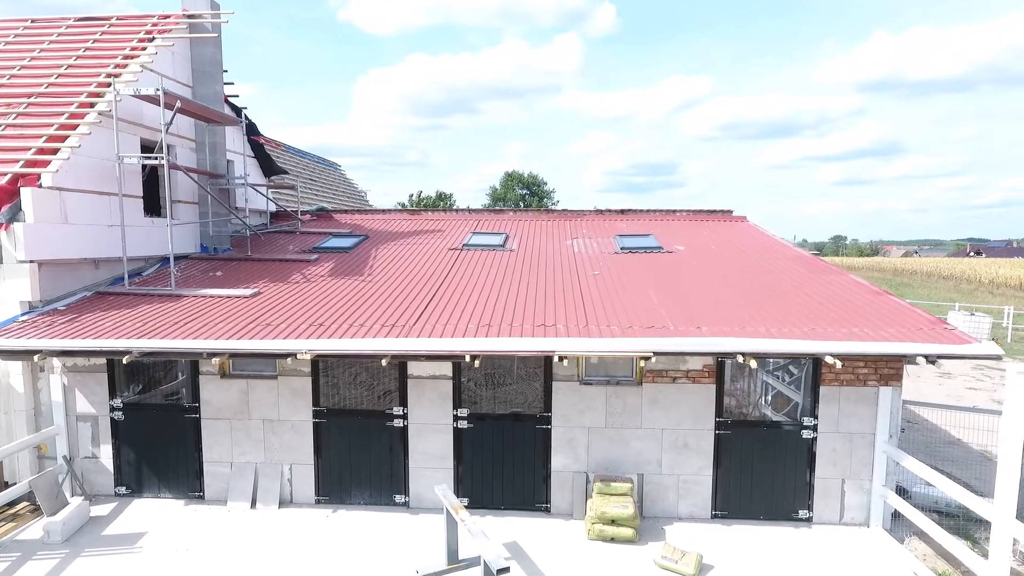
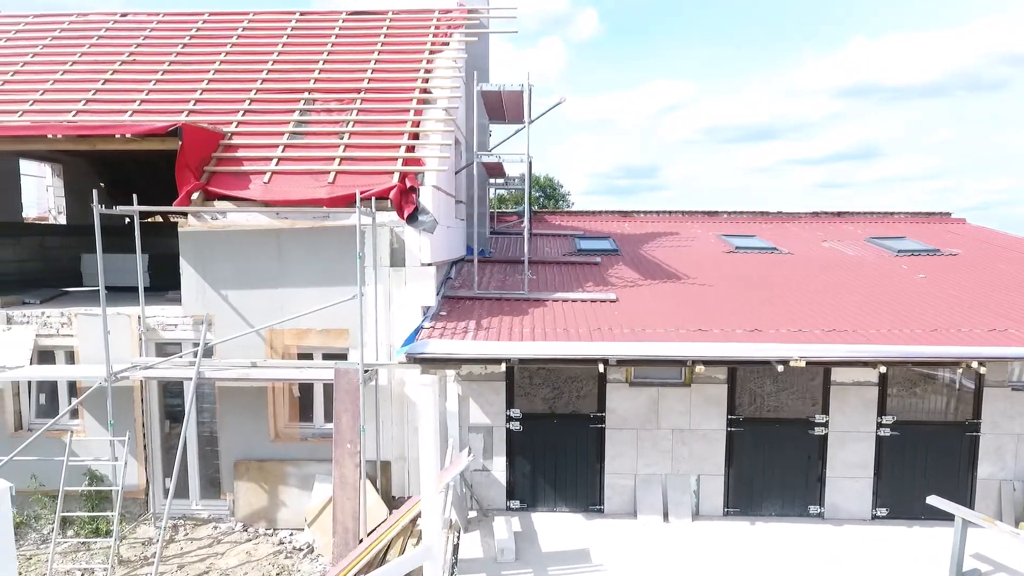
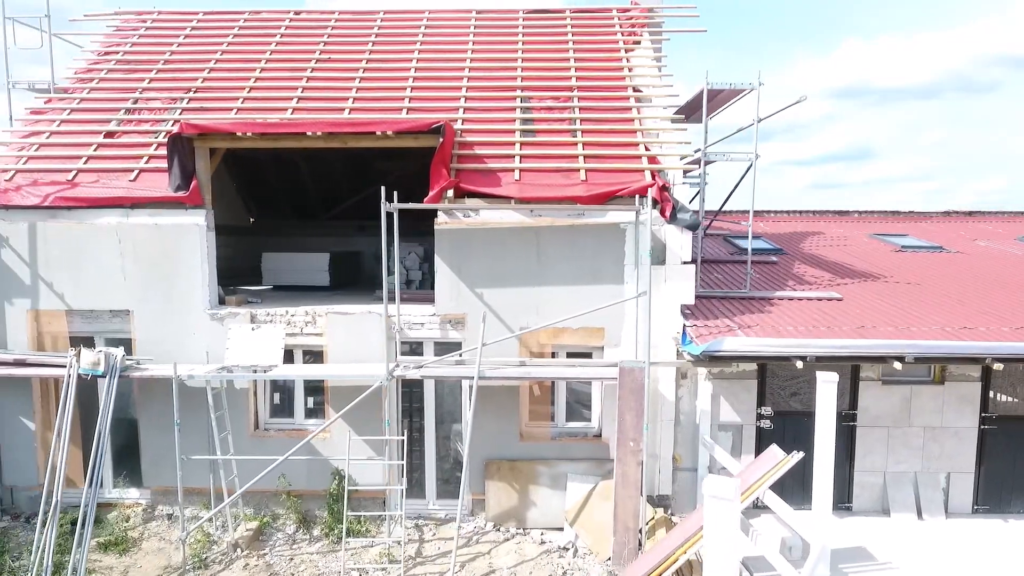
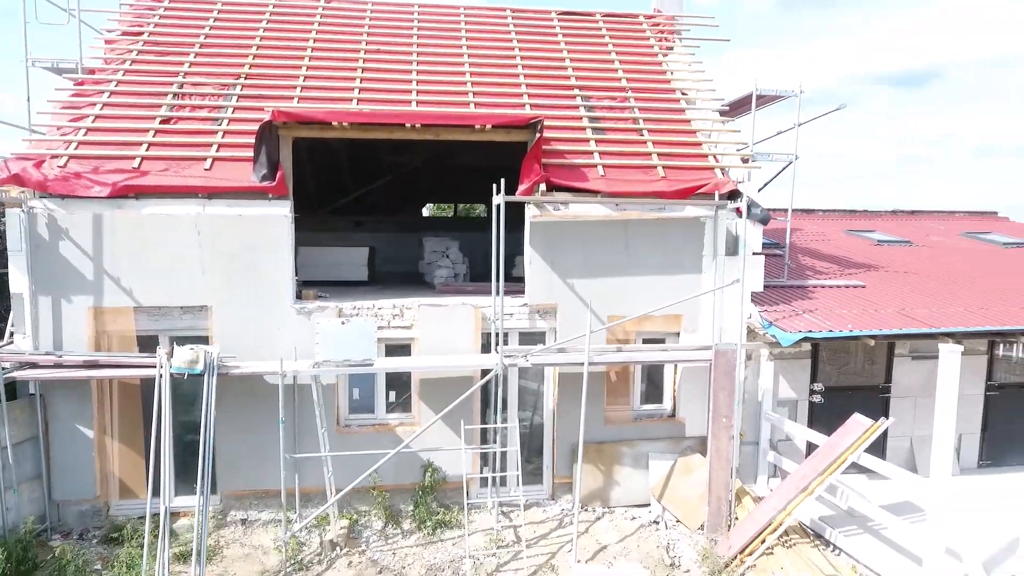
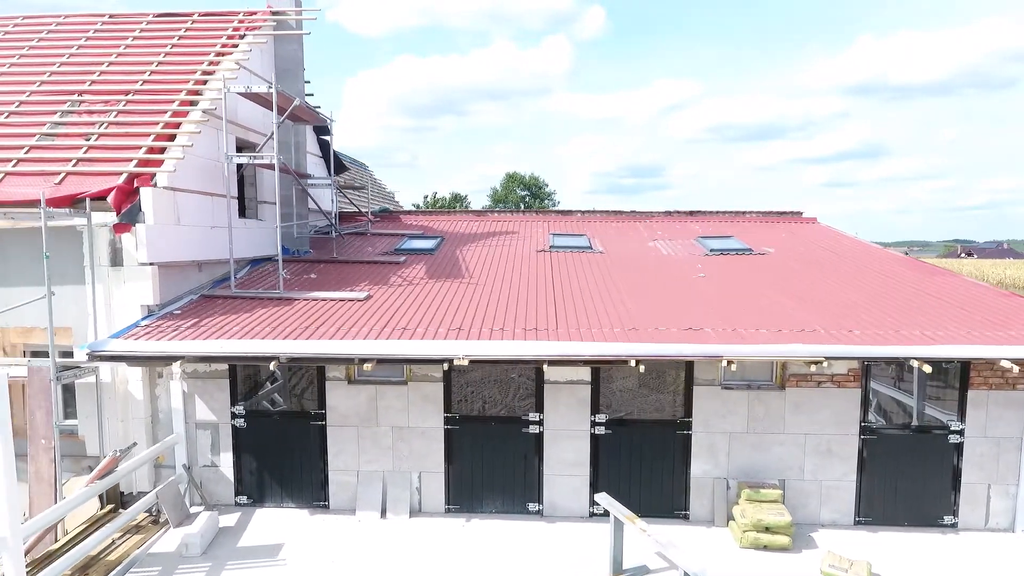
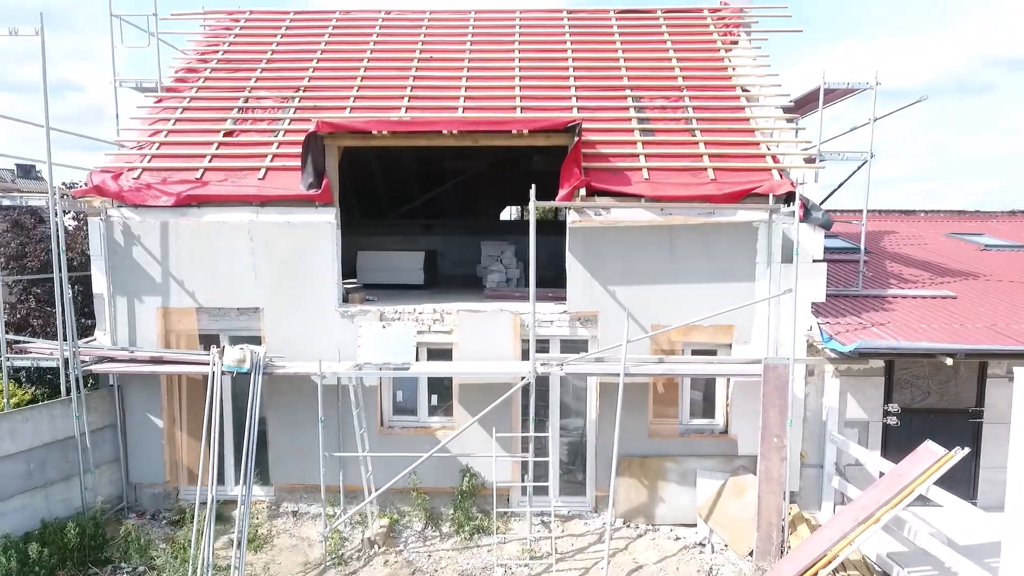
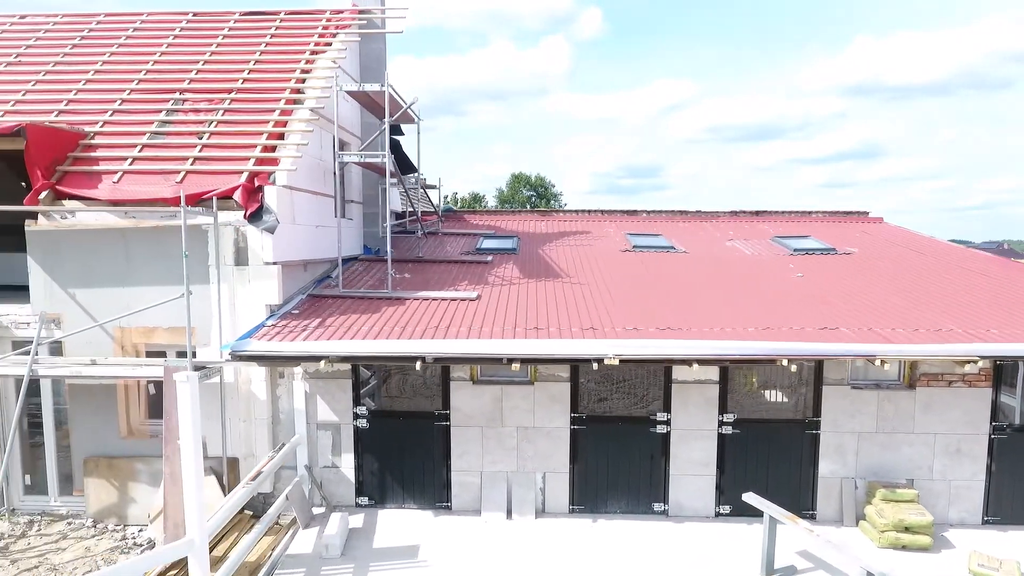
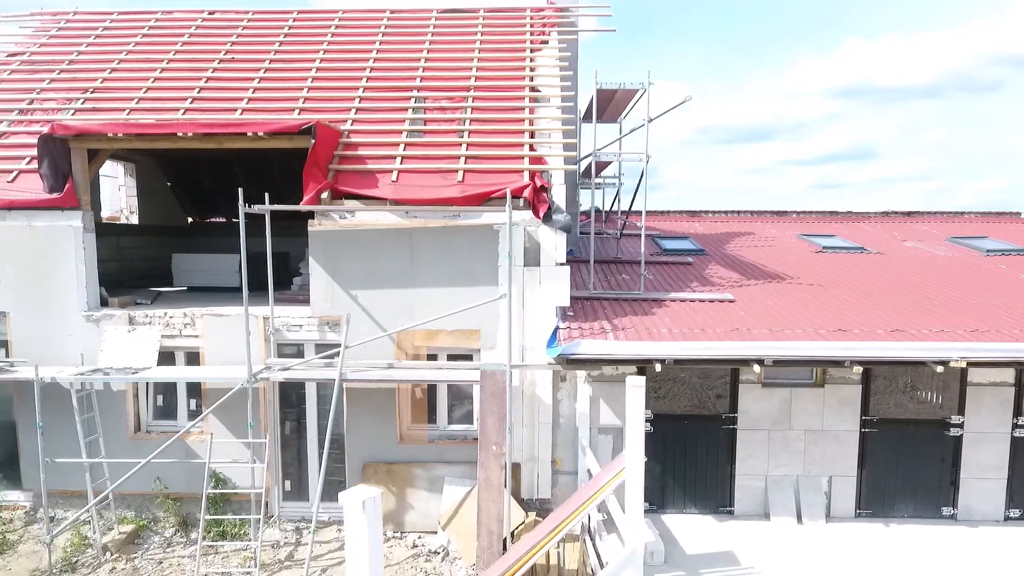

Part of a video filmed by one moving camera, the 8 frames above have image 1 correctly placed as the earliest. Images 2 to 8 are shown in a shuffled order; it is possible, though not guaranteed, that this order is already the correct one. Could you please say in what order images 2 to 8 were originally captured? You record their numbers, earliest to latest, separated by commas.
5, 7, 2, 8, 3, 6, 4
